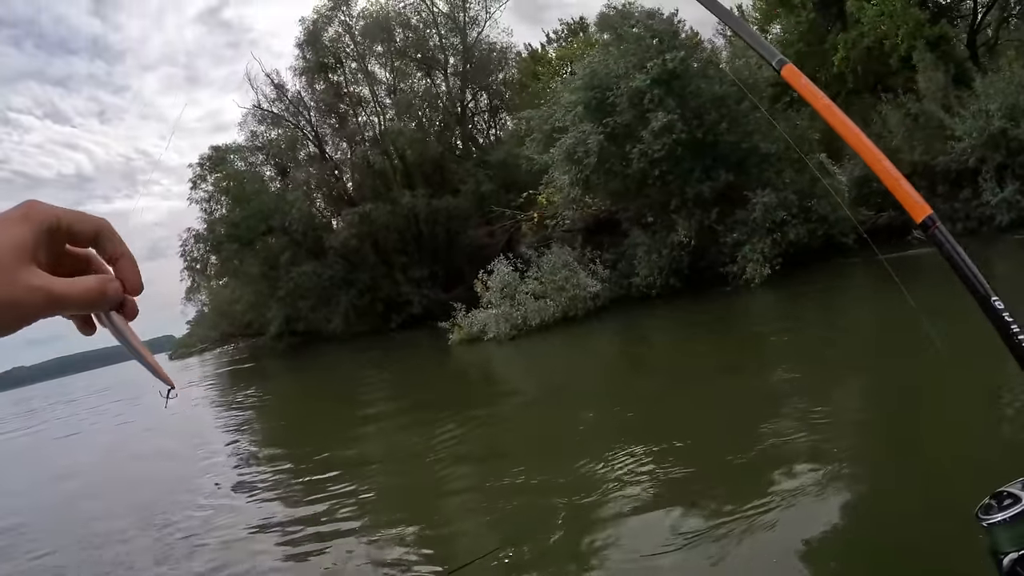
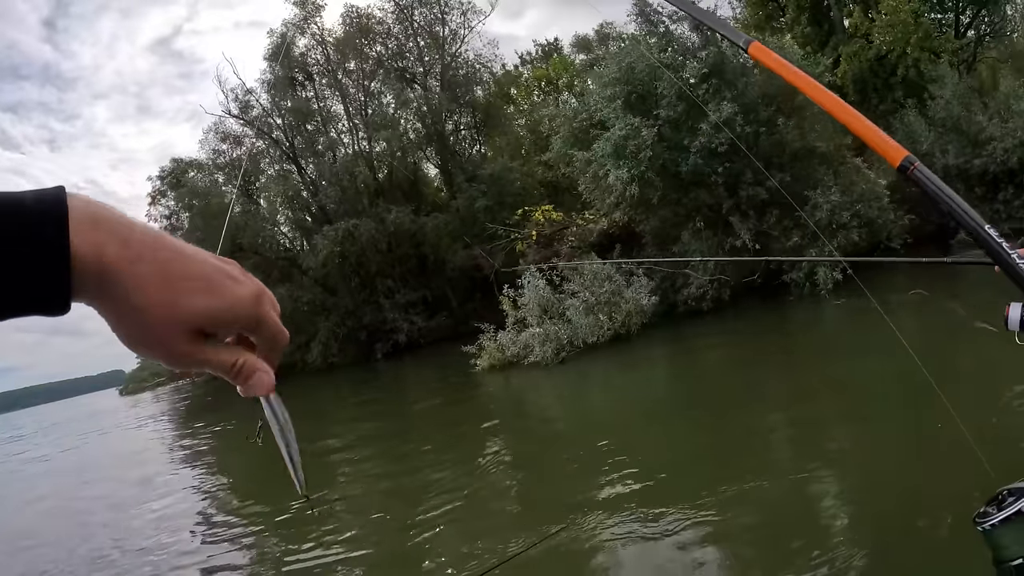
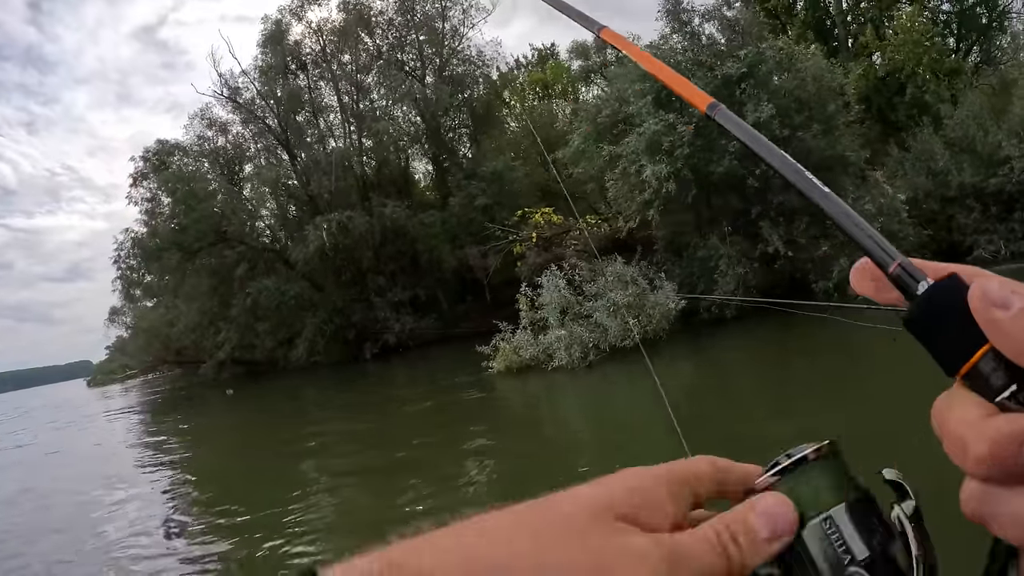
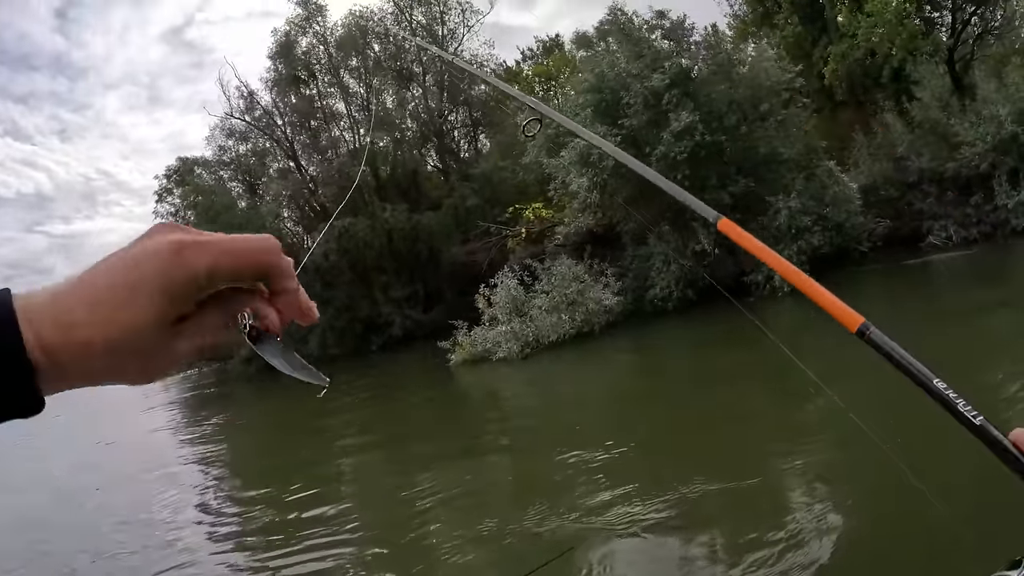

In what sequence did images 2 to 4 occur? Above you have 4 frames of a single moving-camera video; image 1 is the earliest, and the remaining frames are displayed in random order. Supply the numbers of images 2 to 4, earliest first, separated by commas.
4, 2, 3
